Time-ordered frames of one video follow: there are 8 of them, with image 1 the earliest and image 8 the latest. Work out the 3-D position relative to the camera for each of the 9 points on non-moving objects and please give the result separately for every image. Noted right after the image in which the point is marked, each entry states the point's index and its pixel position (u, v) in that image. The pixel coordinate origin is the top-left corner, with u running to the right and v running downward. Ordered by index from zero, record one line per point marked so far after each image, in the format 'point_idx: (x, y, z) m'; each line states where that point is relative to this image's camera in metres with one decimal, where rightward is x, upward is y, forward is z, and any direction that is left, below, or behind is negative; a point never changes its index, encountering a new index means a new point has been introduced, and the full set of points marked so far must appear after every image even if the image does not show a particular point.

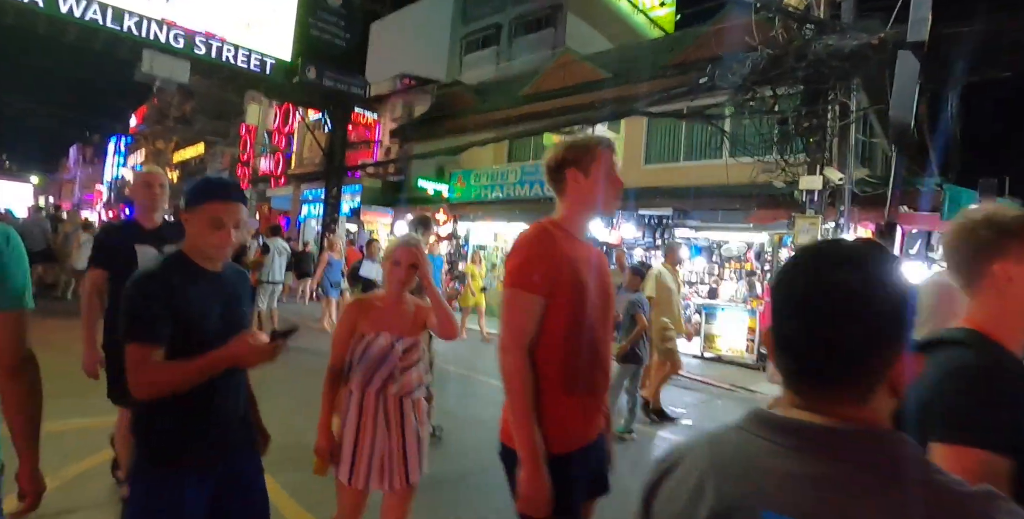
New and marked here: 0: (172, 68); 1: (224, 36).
0: (-7.9, +4.3, +11.8) m
1: (-7.0, +5.3, +12.3) m
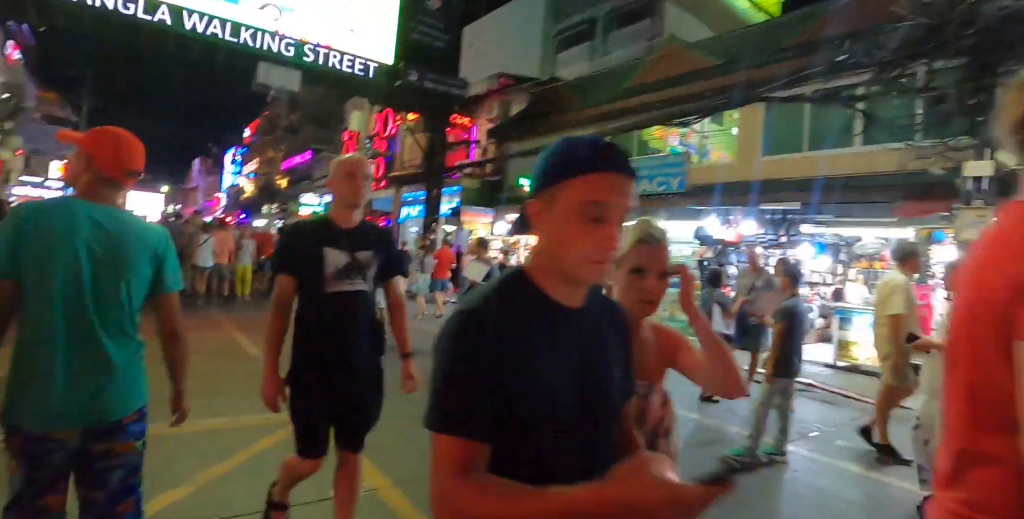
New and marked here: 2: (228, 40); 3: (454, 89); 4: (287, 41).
0: (-5.4, +4.3, +12.2) m
1: (-4.5, +5.3, +12.6) m
2: (-6.2, +4.8, +11.2) m
3: (-1.6, +4.7, +14.4) m
4: (-5.2, +5.0, +11.9) m
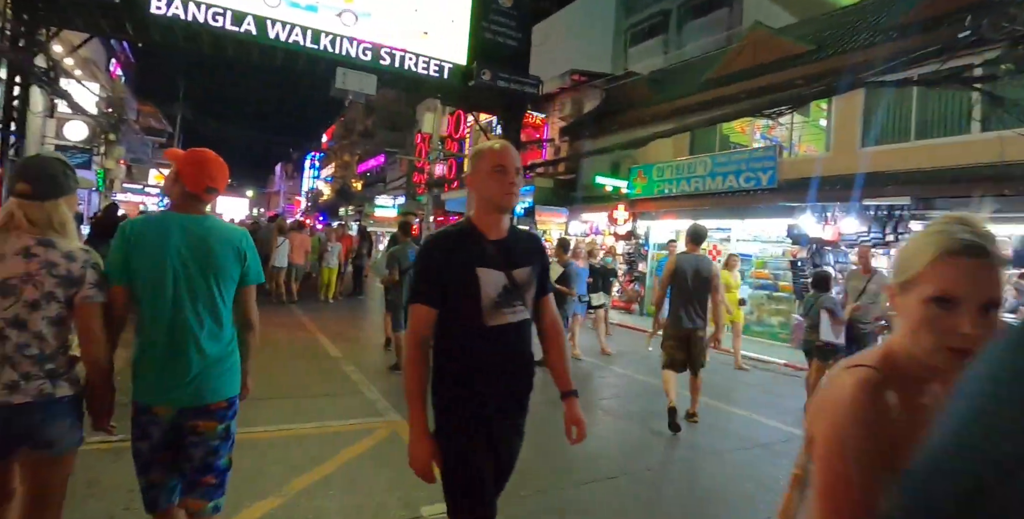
0: (-3.6, +4.2, +12.4) m
1: (-2.6, +5.3, +12.7) m
2: (-4.5, +4.7, +11.5) m
3: (+0.5, +4.7, +14.1) m
4: (-3.4, +5.0, +12.1) m
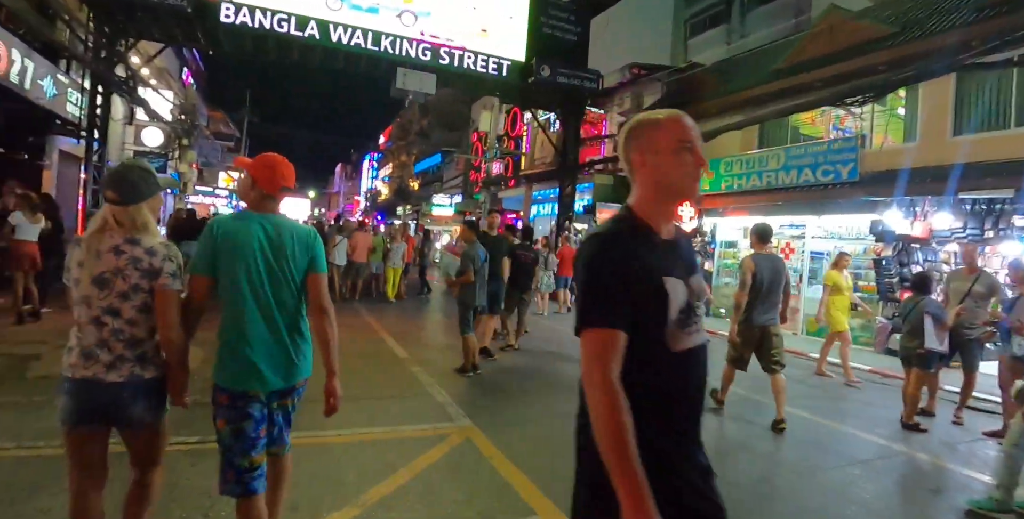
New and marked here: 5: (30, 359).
0: (-2.1, +4.3, +12.4) m
1: (-1.1, +5.3, +12.6) m
2: (-3.2, +4.8, +11.6) m
3: (+2.0, +4.7, +13.8) m
4: (-2.0, +5.0, +12.1) m
5: (-4.9, -1.0, +5.2) m
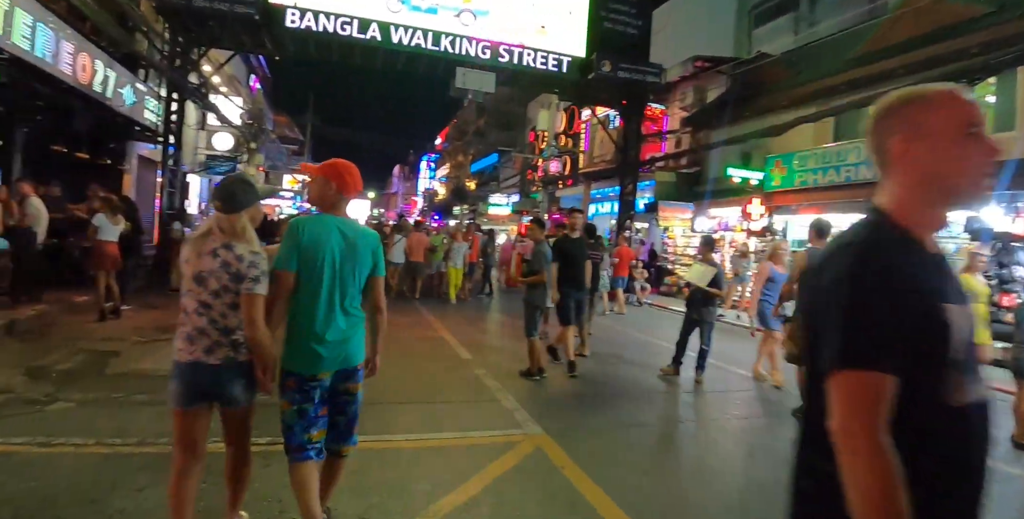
0: (-0.8, +4.3, +12.3) m
1: (+0.3, +5.3, +12.4) m
2: (-1.8, +4.8, +11.6) m
3: (+3.5, +4.7, +13.3) m
4: (-0.7, +5.0, +12.0) m
5: (-4.2, -1.0, +5.4) m
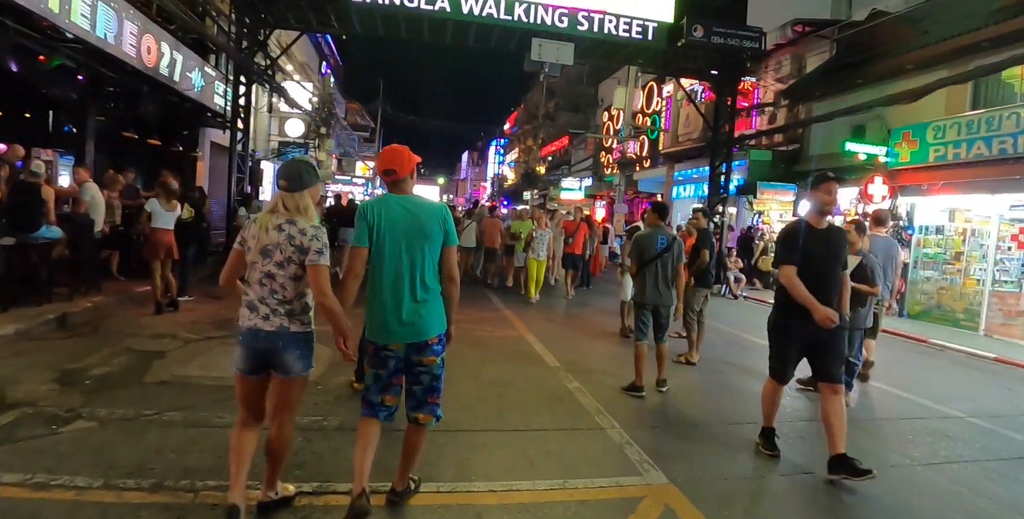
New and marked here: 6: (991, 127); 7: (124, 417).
0: (+0.9, +4.5, +11.2) m
1: (+1.9, +5.5, +11.2) m
2: (-0.3, +5.0, +10.6) m
3: (+5.3, +5.0, +11.7) m
4: (+0.9, +5.2, +10.8) m
5: (-3.3, -0.9, +4.8) m
6: (+8.0, +2.2, +8.5) m
7: (-2.5, -1.0, +3.4) m
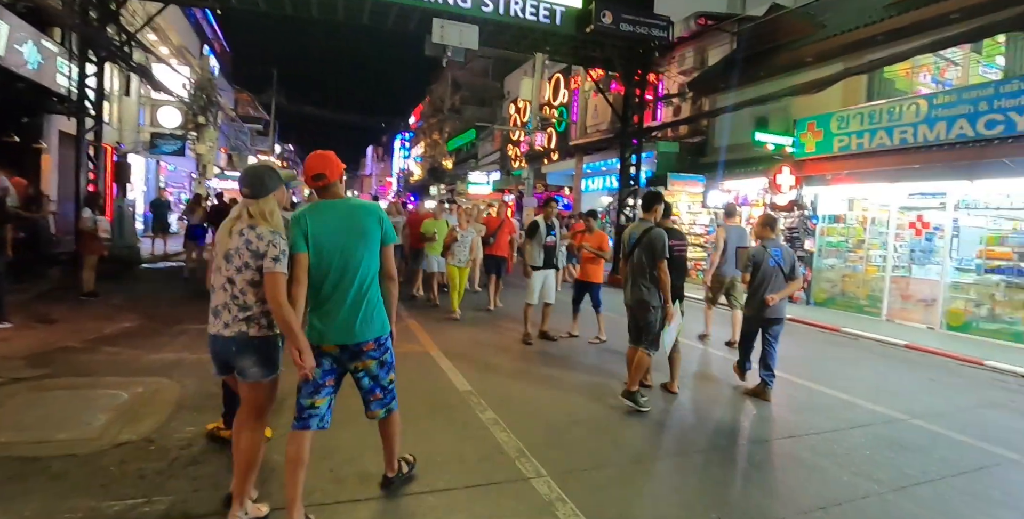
0: (-1.0, +4.5, +10.3) m
1: (0.0, +5.6, +10.5) m
2: (-2.1, +5.0, +9.6) m
3: (+3.2, +5.1, +11.5) m
4: (-1.0, +5.3, +10.0) m
5: (-4.0, -1.1, +3.5) m
6: (+6.5, +2.4, +8.8) m
7: (-3.0, -1.2, +2.1) m
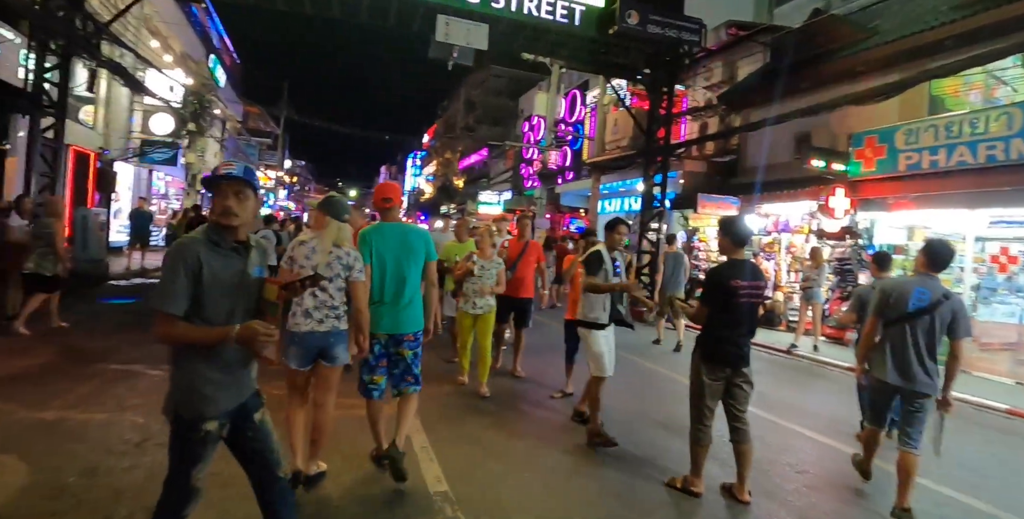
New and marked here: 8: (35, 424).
0: (-0.8, +4.1, +9.2) m
1: (+0.2, +5.1, +9.4) m
2: (-1.9, +4.6, +8.5) m
3: (+3.4, +4.5, +10.3) m
4: (-0.7, +4.8, +8.9) m
5: (-4.0, -1.2, +2.1) m
6: (+6.6, +1.9, +7.4) m
7: (-3.1, -1.2, +0.8) m
8: (-3.3, -1.2, +3.6) m
